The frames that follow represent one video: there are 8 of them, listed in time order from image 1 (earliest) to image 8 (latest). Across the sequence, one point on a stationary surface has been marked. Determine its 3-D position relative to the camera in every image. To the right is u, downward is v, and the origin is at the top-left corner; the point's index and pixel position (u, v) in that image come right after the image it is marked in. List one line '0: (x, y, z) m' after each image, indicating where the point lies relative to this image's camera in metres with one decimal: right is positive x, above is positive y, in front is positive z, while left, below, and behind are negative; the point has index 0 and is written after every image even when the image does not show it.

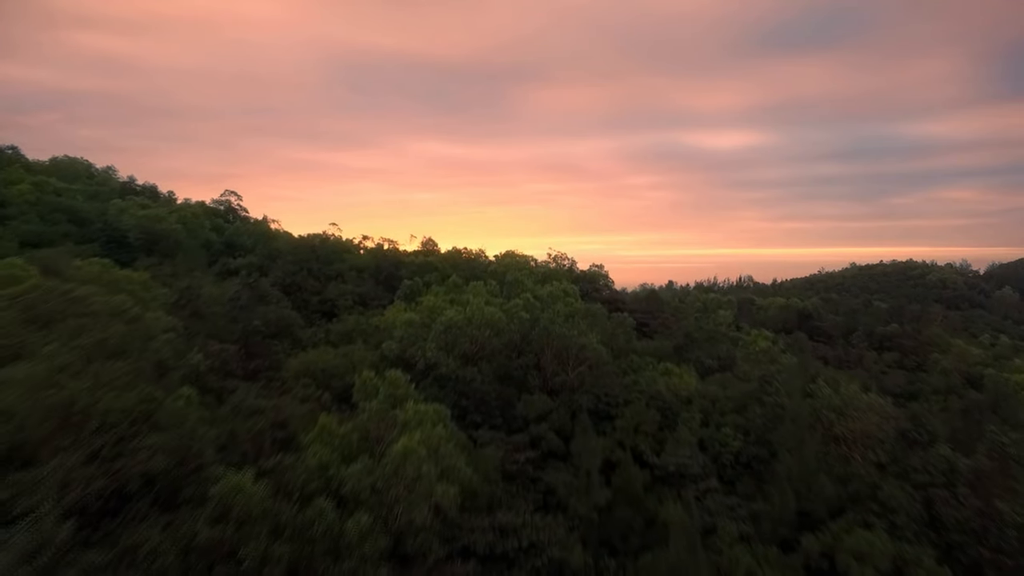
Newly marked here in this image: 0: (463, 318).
0: (-0.9, -0.6, +16.7) m
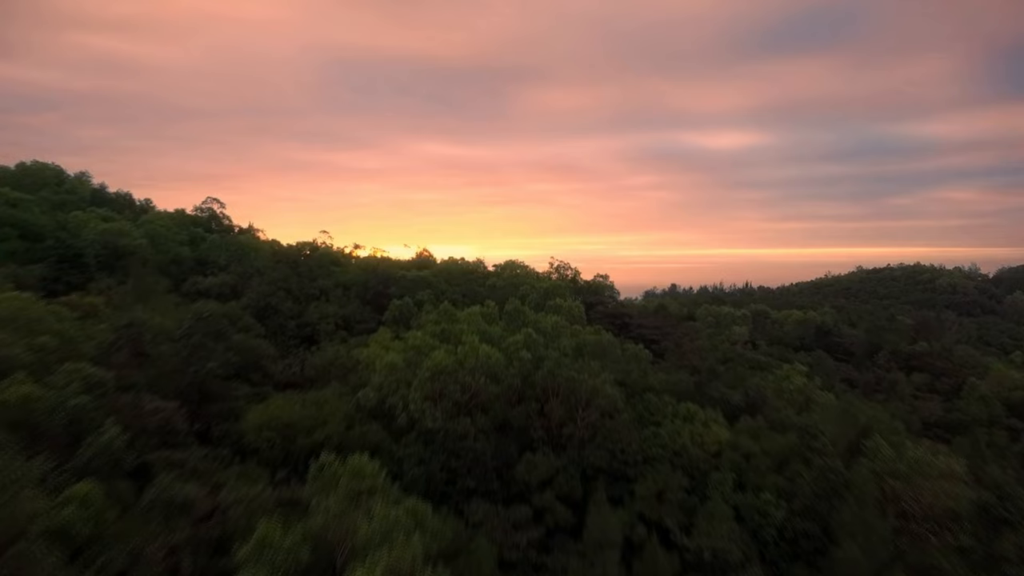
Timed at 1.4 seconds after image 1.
0: (-0.9, -1.1, +14.3) m
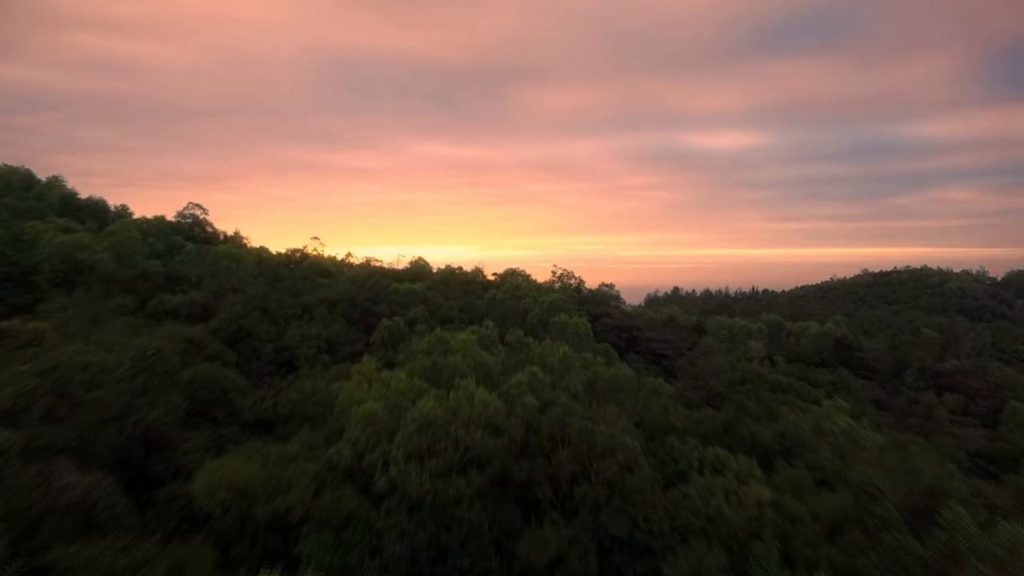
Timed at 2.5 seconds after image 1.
0: (-0.9, -1.6, +12.1) m
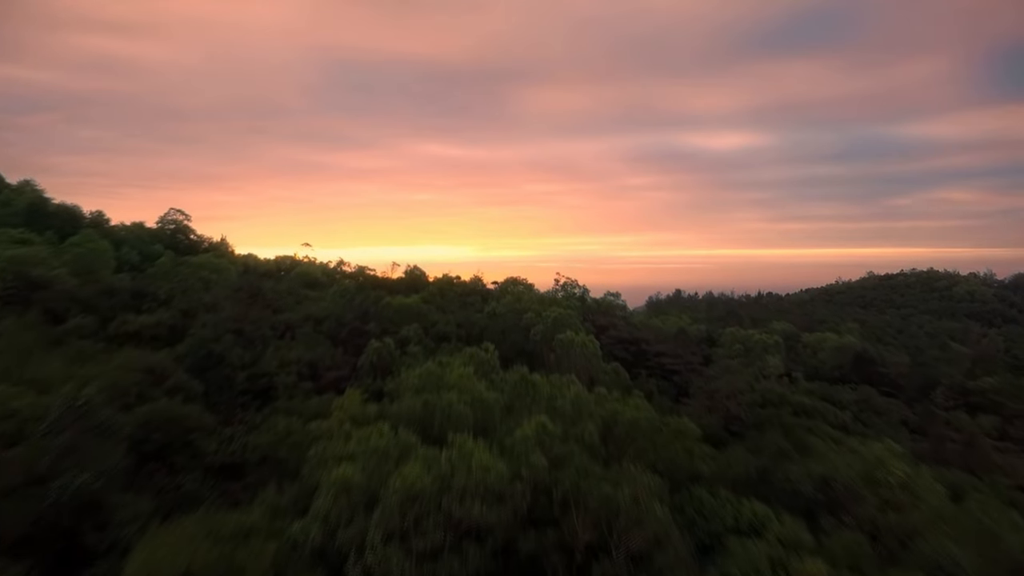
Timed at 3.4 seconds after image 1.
0: (-0.8, -1.9, +10.0) m
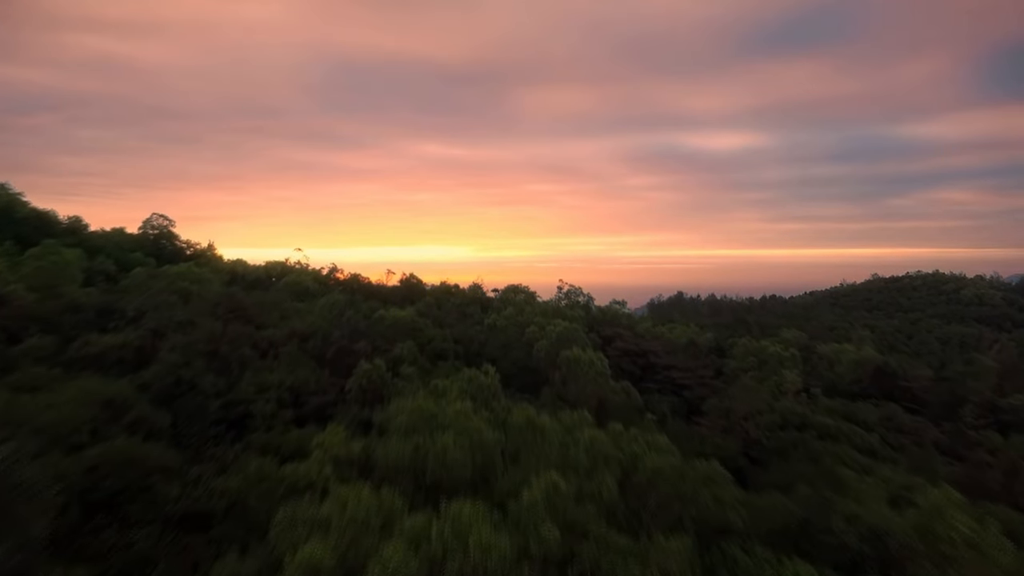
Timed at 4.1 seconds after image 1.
0: (-0.8, -2.3, +8.3) m
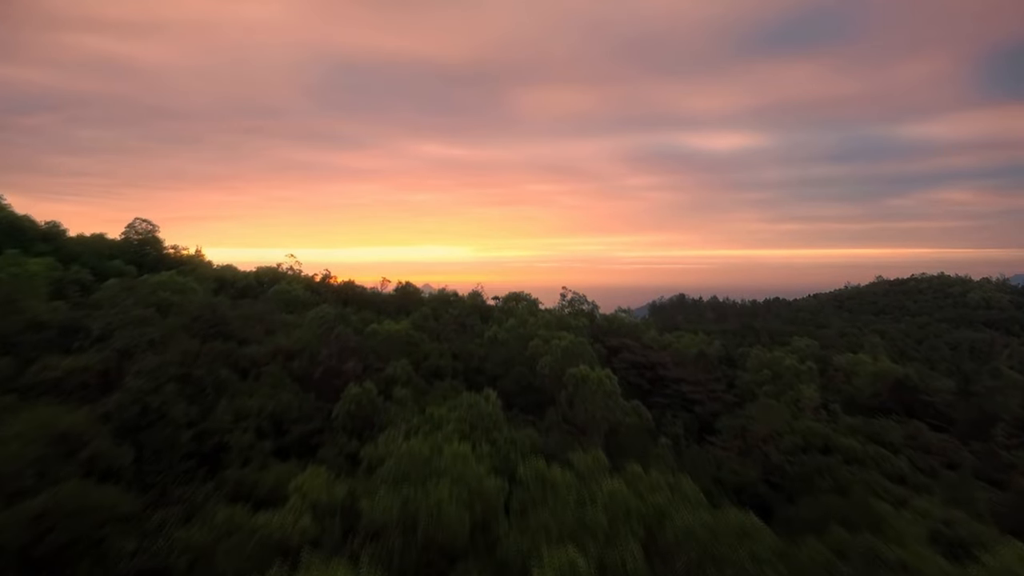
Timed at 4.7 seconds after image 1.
0: (-0.7, -2.5, +6.7) m
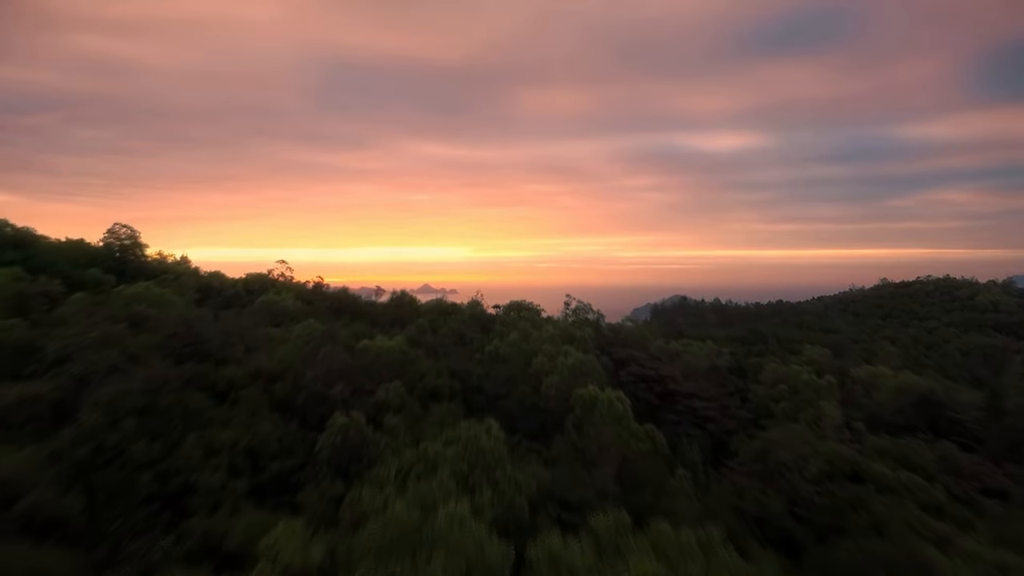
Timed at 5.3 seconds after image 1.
0: (-0.6, -2.8, +5.1) m
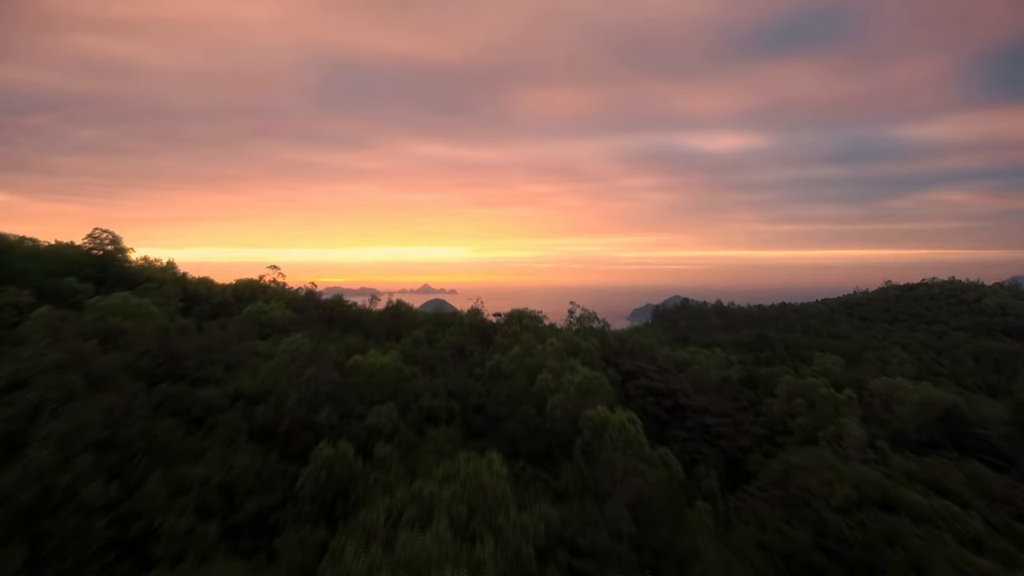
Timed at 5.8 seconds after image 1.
0: (-0.6, -3.1, +3.6) m
